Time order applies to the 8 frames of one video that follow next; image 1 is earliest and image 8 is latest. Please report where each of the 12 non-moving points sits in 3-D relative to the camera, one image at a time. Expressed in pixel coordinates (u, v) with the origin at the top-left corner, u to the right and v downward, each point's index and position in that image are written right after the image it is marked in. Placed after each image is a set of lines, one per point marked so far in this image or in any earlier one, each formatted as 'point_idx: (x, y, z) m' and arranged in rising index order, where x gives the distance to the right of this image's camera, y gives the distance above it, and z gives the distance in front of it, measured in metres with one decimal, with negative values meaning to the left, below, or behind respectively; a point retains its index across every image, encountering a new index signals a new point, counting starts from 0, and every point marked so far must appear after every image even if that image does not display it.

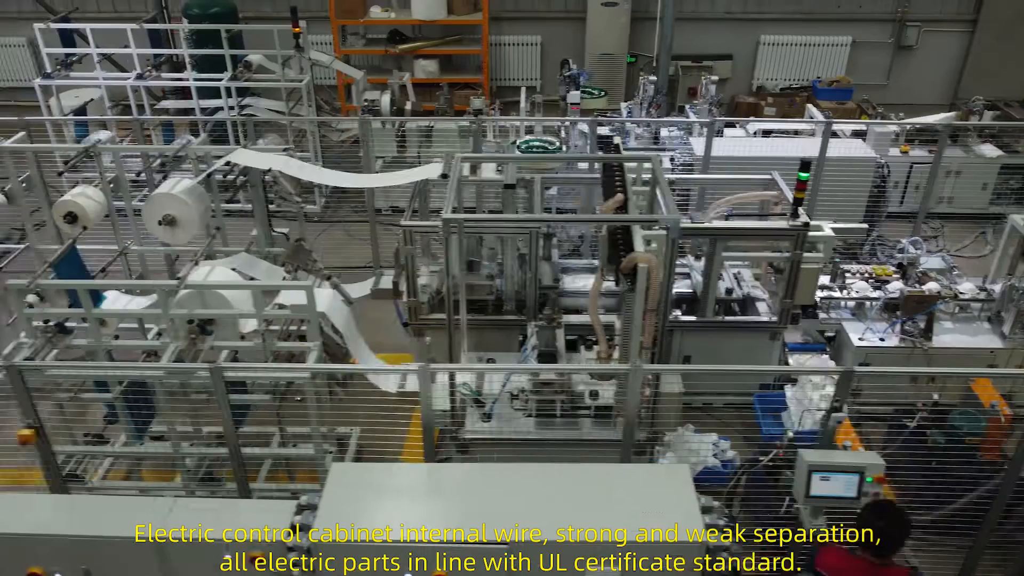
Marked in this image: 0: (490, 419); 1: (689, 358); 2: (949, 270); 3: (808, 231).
0: (-0.1, -0.4, +3.9) m
1: (+0.7, -0.3, +4.7) m
2: (+1.8, +0.1, +5.0) m
3: (+1.0, +0.2, +4.3) m
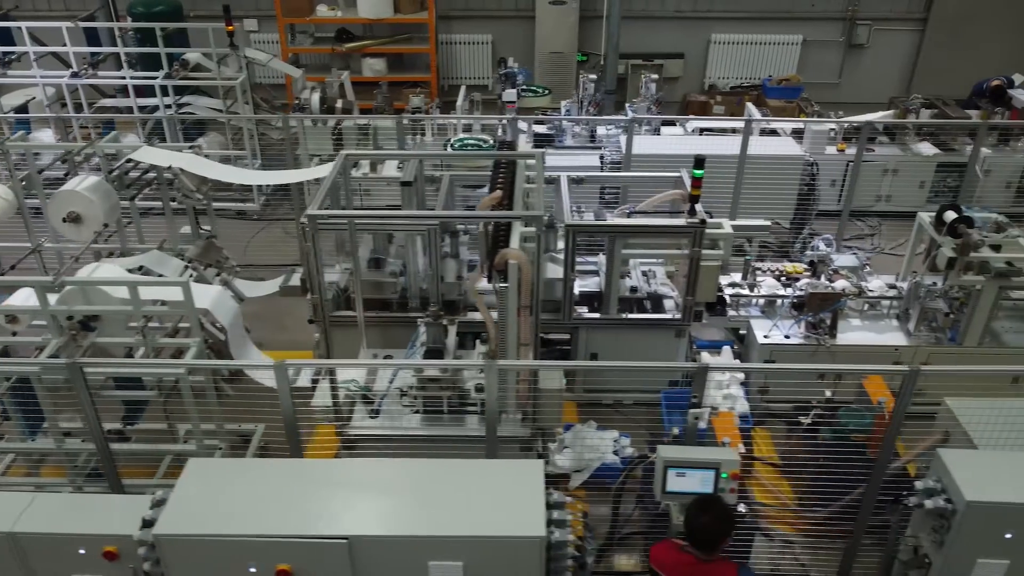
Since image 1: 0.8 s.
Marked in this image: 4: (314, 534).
0: (-0.4, -0.4, +3.9) m
1: (+0.3, -0.3, +4.7) m
2: (+1.4, +0.1, +5.0) m
3: (+0.7, +0.2, +4.3) m
4: (-0.4, -0.6, +2.8) m
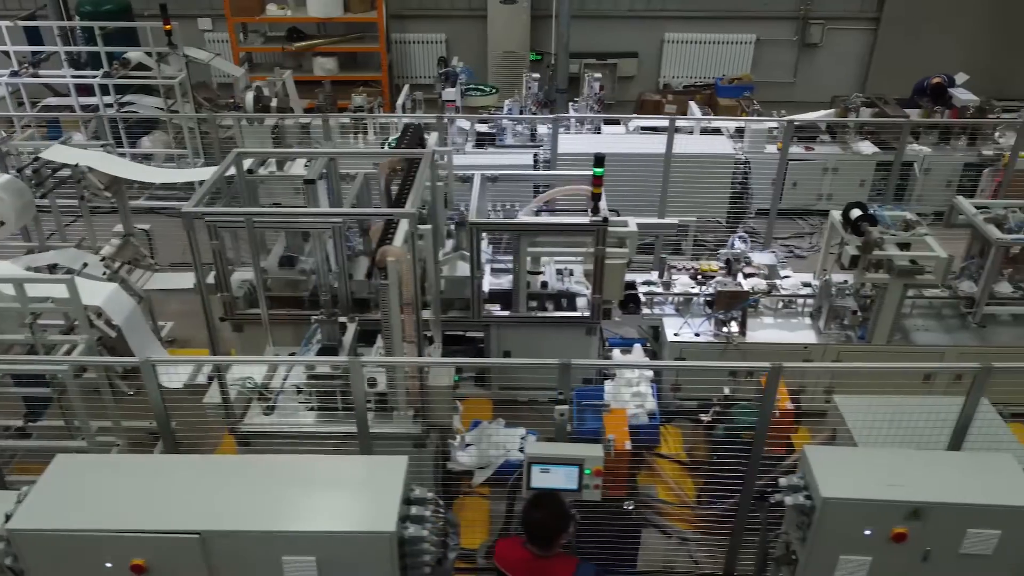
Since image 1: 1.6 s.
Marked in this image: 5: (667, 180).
0: (-0.8, -0.4, +3.9) m
1: (0.0, -0.3, +4.8) m
2: (+1.1, +0.1, +5.0) m
3: (+0.3, +0.2, +4.3) m
4: (-0.8, -0.6, +2.8) m
5: (+0.7, +0.5, +5.9) m
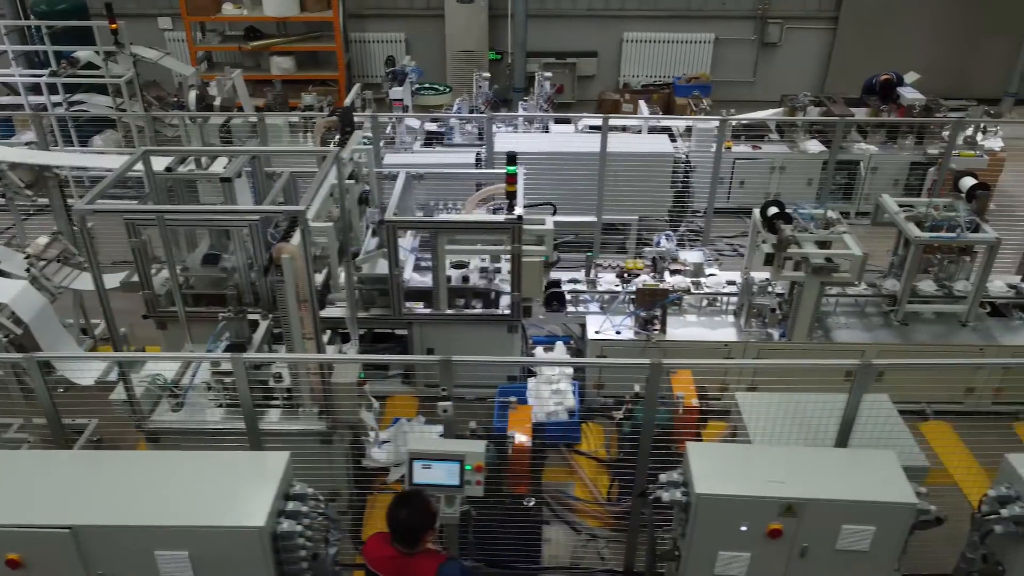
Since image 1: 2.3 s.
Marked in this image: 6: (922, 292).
0: (-1.1, -0.4, +4.0) m
1: (-0.3, -0.2, +4.8) m
2: (+0.8, +0.1, +5.0) m
3: (0.0, +0.2, +4.4) m
4: (-1.1, -0.5, +2.8) m
5: (+0.4, +0.5, +5.9) m
6: (+1.6, 0.0, +4.8) m
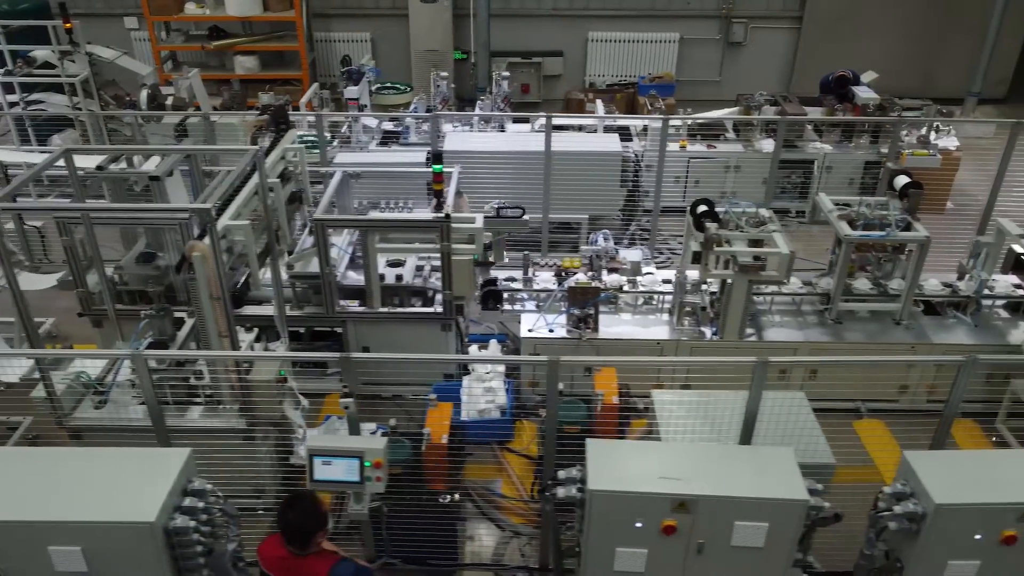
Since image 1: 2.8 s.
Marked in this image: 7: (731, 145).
0: (-1.3, -0.4, +4.0) m
1: (-0.6, -0.2, +4.8) m
2: (+0.5, +0.1, +5.0) m
3: (-0.2, +0.2, +4.4) m
4: (-1.4, -0.5, +2.8) m
5: (+0.2, +0.5, +5.9) m
6: (+1.4, 0.0, +4.8) m
7: (+1.2, +0.8, +6.8) m
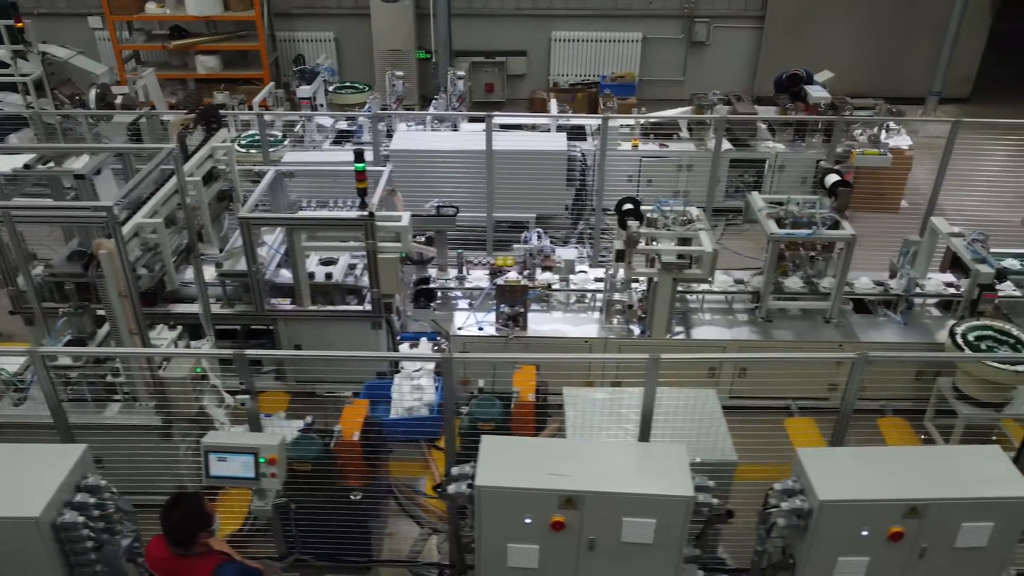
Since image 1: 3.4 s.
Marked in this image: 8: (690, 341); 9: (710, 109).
0: (-1.6, -0.4, +4.0) m
1: (-0.8, -0.2, +4.8) m
2: (+0.3, +0.1, +5.0) m
3: (-0.5, +0.2, +4.4) m
4: (-1.6, -0.5, +2.9) m
5: (-0.1, +0.5, +5.9) m
6: (+1.1, 0.0, +4.8) m
7: (+1.0, +0.8, +6.8) m
8: (+0.7, -0.2, +4.6) m
9: (+1.1, +1.0, +6.9) m
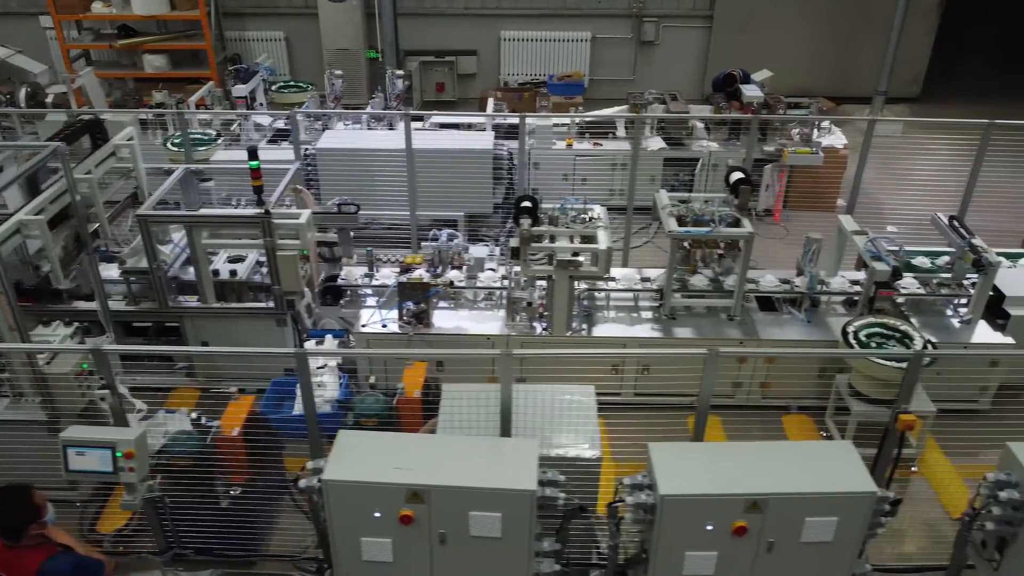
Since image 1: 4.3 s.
0: (-2.0, -0.4, +4.0) m
1: (-1.2, -0.2, +4.8) m
2: (-0.1, +0.1, +5.0) m
3: (-0.9, +0.3, +4.4) m
4: (-2.0, -0.5, +2.9) m
5: (-0.5, +0.6, +6.0) m
6: (+0.7, 0.0, +4.8) m
7: (+0.6, +0.8, +6.9) m
8: (+0.3, -0.2, +4.6) m
9: (+0.8, +1.0, +6.9) m
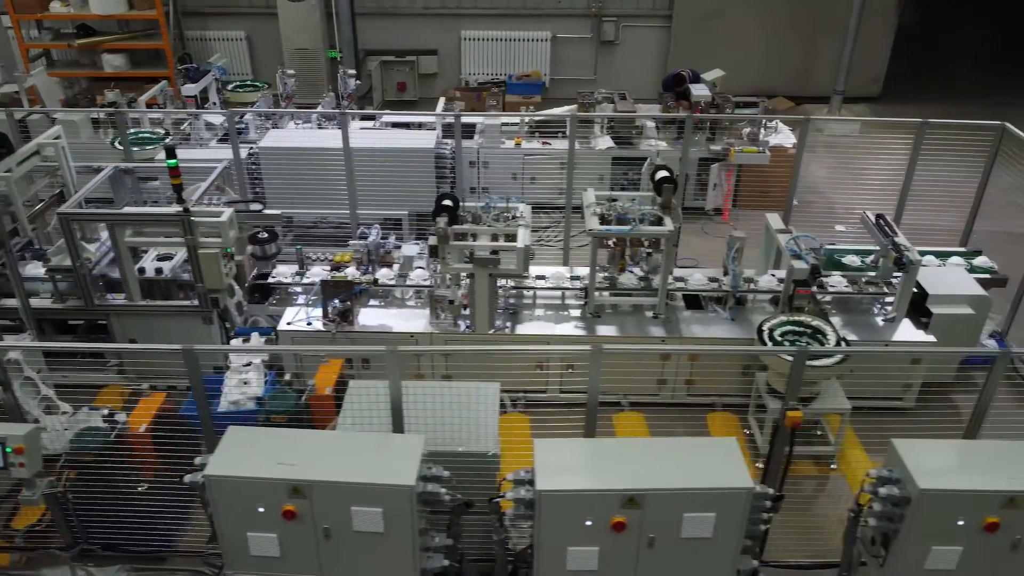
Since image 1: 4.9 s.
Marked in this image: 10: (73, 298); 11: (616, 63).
0: (-2.3, -0.4, +4.0) m
1: (-1.5, -0.2, +4.9) m
2: (-0.4, +0.1, +5.1) m
3: (-1.2, +0.3, +4.4) m
4: (-2.3, -0.5, +2.9) m
5: (-0.7, +0.6, +6.0) m
6: (+0.4, 0.0, +4.8) m
7: (+0.3, +0.8, +6.9) m
8: (0.0, -0.2, +4.6) m
9: (+0.5, +1.0, +6.9) m
10: (-1.7, 0.0, +4.8) m
11: (+0.7, +1.6, +8.8) m
